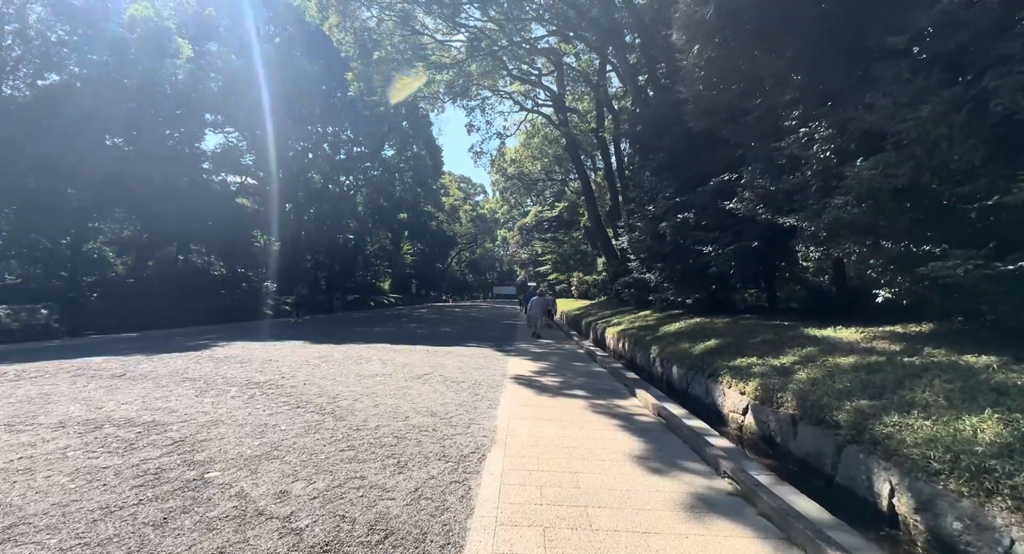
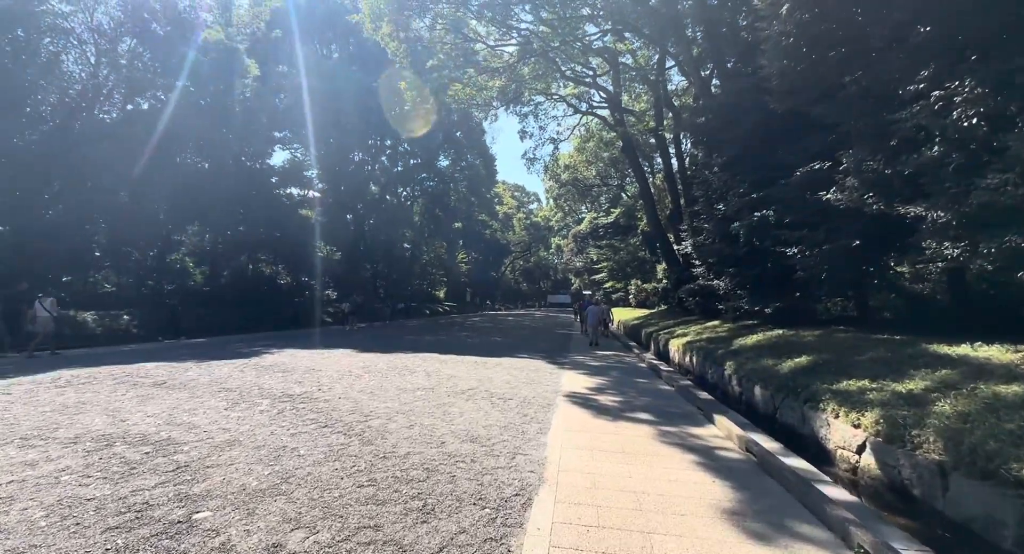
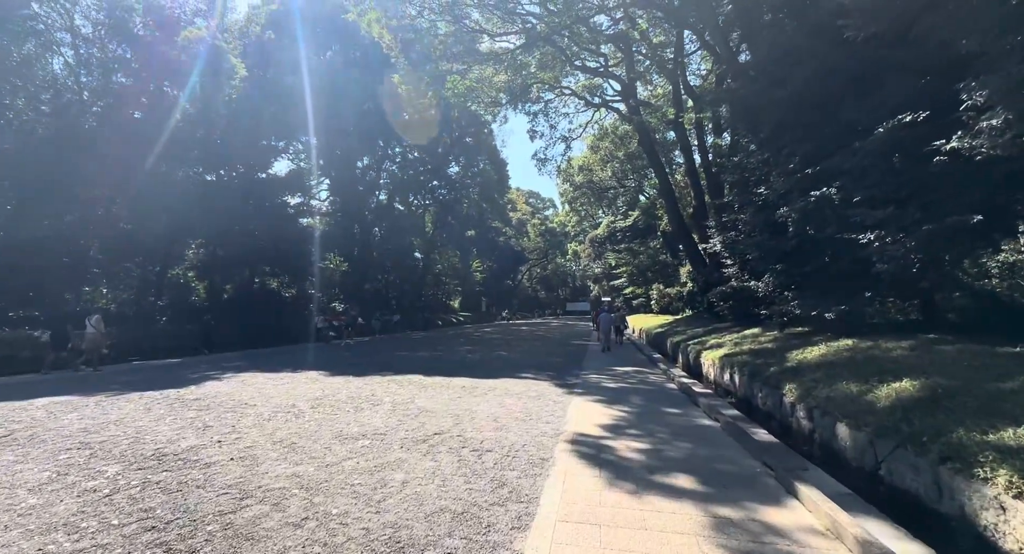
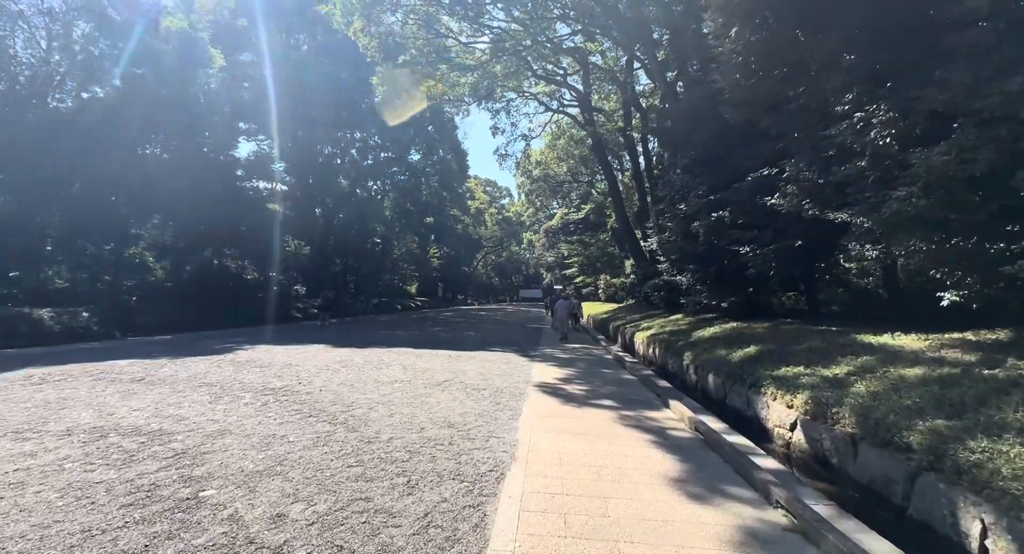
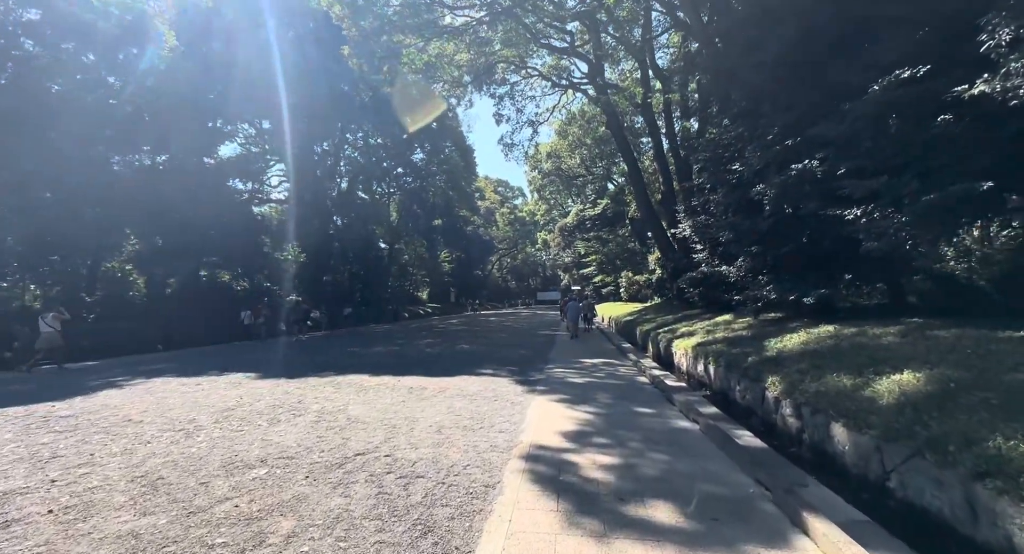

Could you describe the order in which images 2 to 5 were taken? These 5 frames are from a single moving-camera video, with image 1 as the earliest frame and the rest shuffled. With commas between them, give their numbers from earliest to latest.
4, 2, 3, 5
